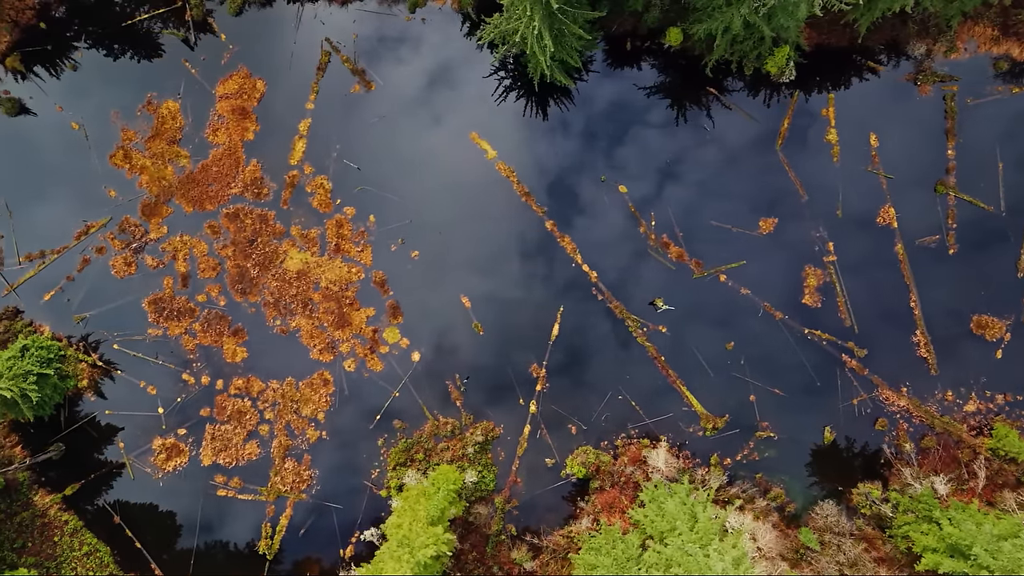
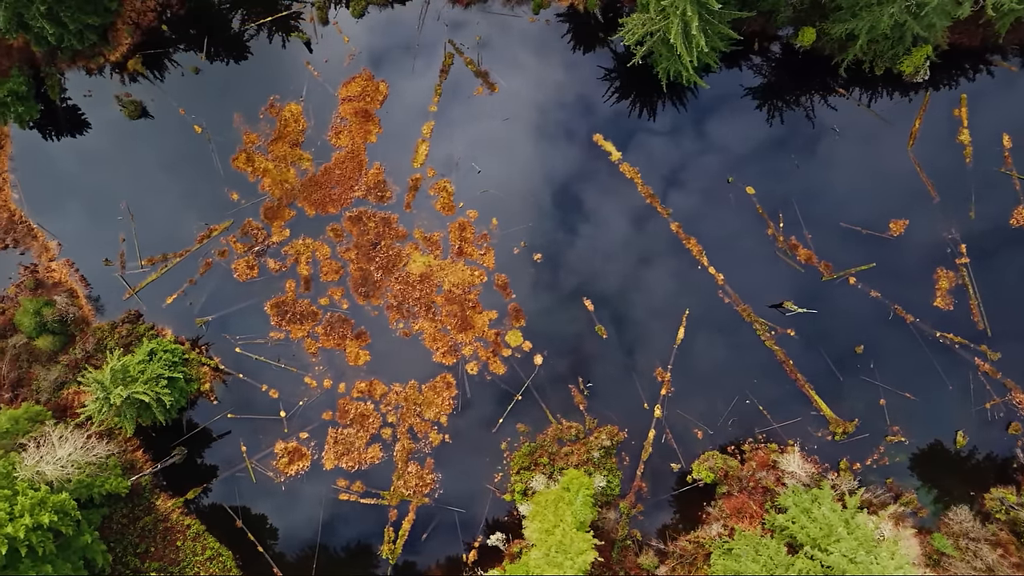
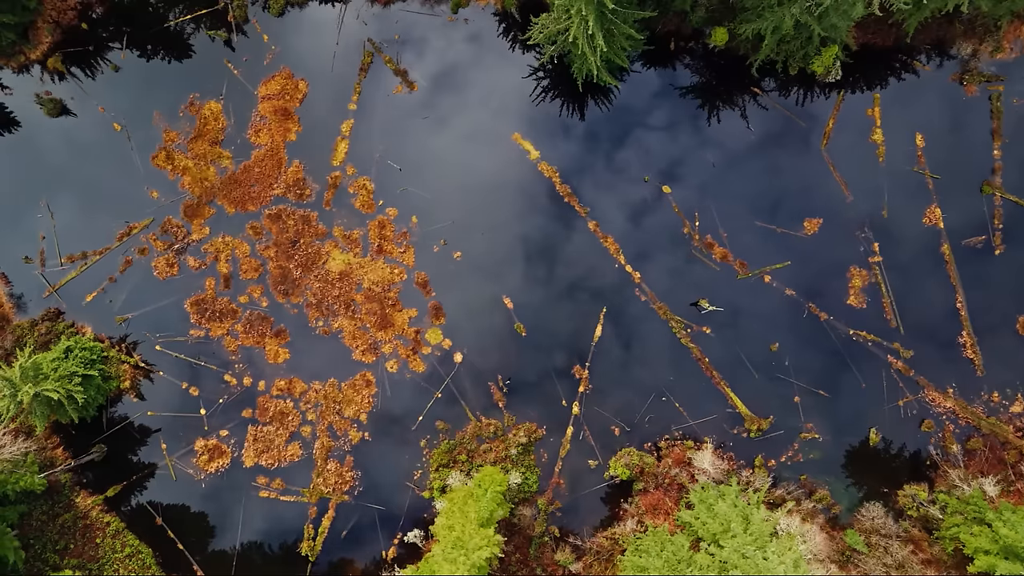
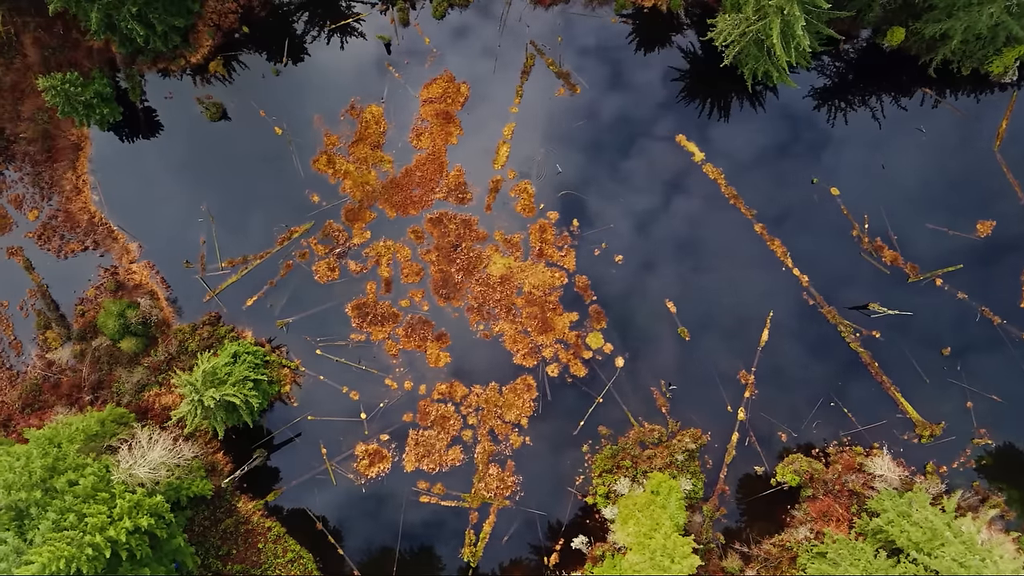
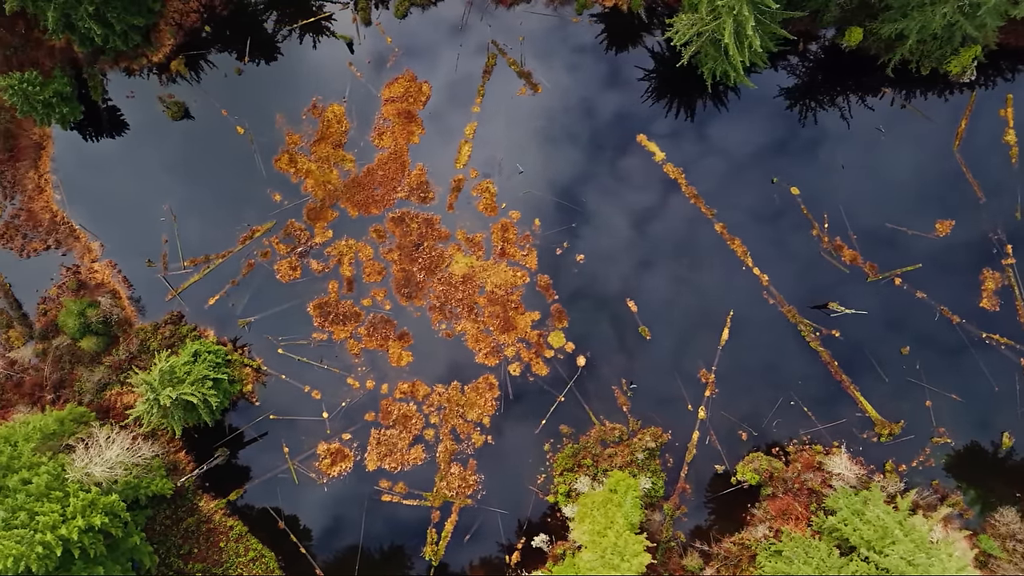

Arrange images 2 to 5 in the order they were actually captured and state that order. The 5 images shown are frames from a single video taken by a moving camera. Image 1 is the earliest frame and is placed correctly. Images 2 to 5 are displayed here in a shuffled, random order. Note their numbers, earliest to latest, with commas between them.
3, 2, 5, 4
